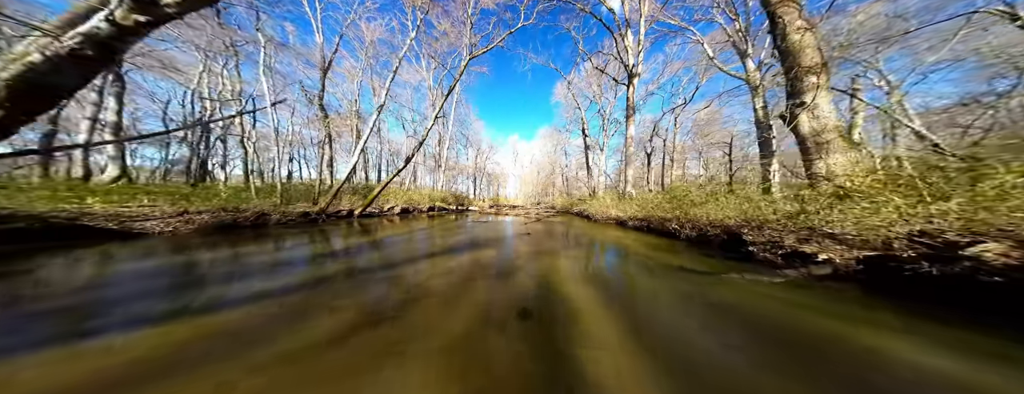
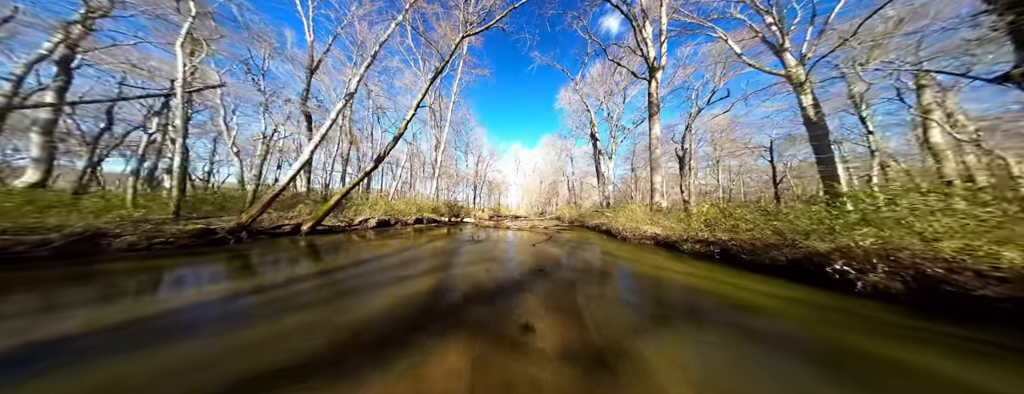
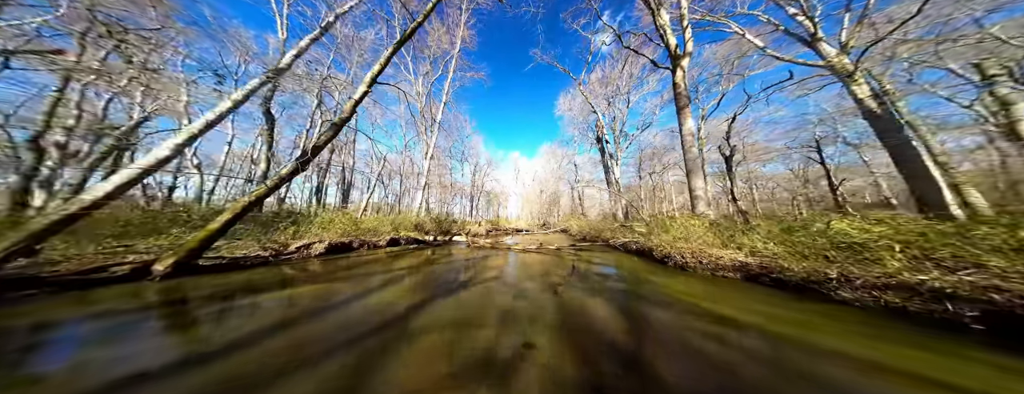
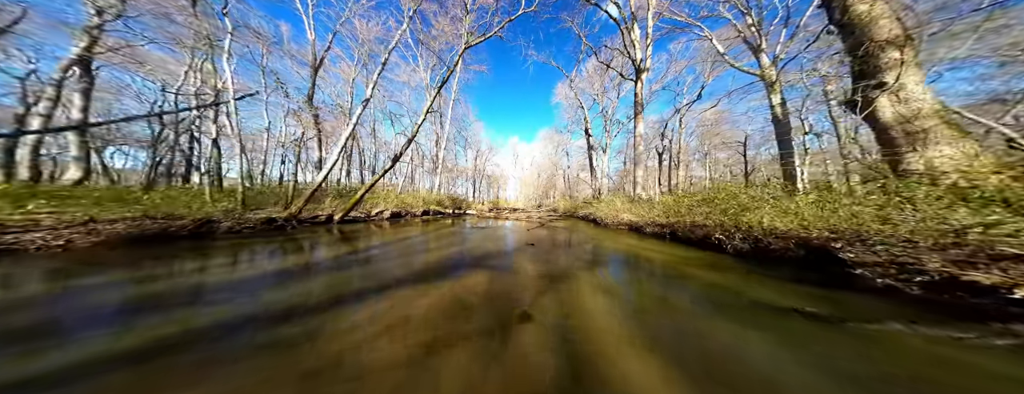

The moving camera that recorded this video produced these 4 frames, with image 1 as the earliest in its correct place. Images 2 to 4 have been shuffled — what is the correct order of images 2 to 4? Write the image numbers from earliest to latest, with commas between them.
4, 2, 3
